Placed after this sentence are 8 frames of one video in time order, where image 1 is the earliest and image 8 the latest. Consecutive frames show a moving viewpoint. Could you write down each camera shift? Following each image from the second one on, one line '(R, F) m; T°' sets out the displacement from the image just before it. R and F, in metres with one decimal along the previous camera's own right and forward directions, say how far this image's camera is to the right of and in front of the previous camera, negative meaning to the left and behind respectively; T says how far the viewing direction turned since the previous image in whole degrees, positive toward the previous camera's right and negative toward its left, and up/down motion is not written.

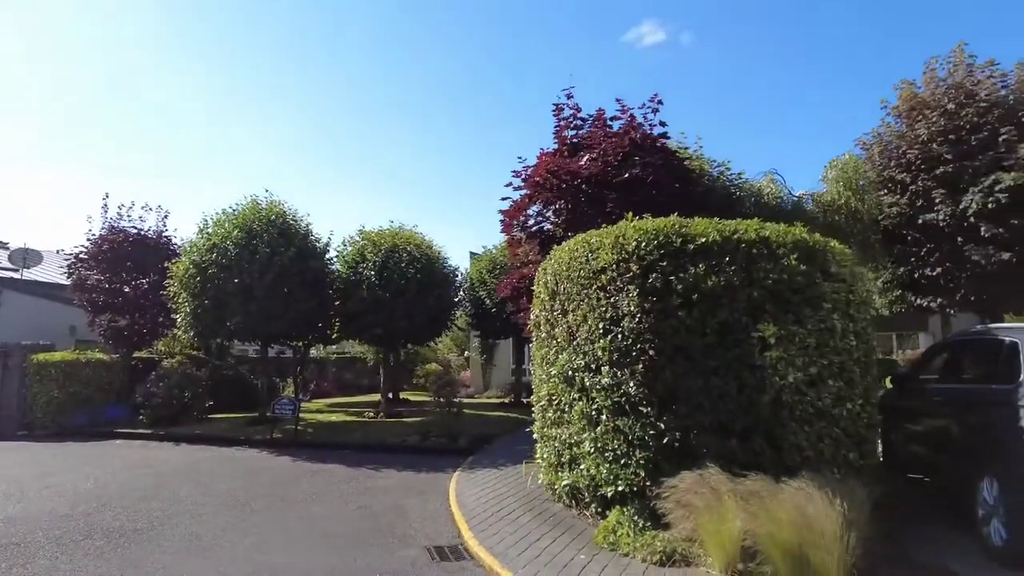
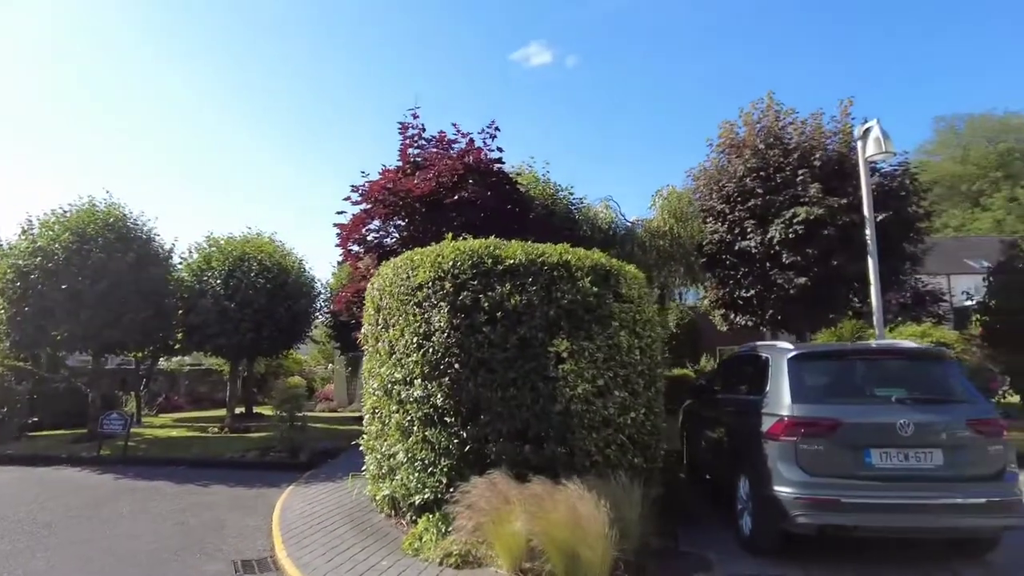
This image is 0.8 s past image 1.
(+0.7, -0.3) m; +10°
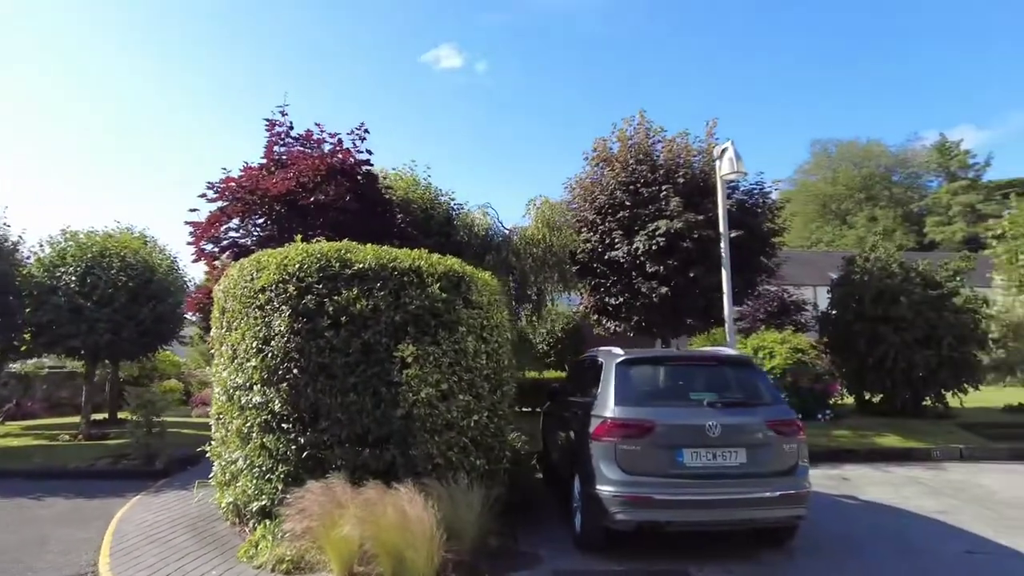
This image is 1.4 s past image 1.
(+0.6, -0.2) m; +8°
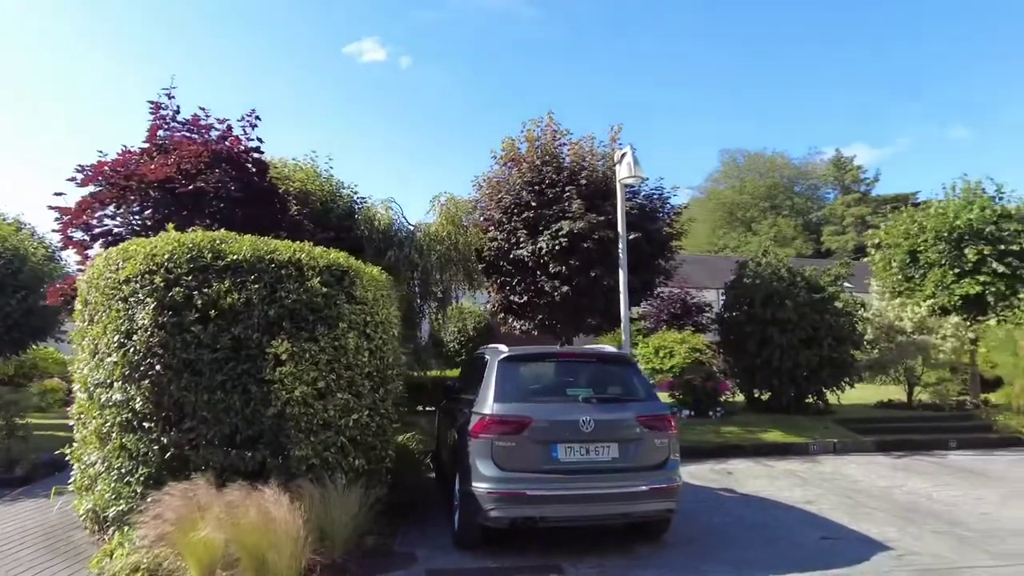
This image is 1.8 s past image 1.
(+0.4, 0.0) m; +7°
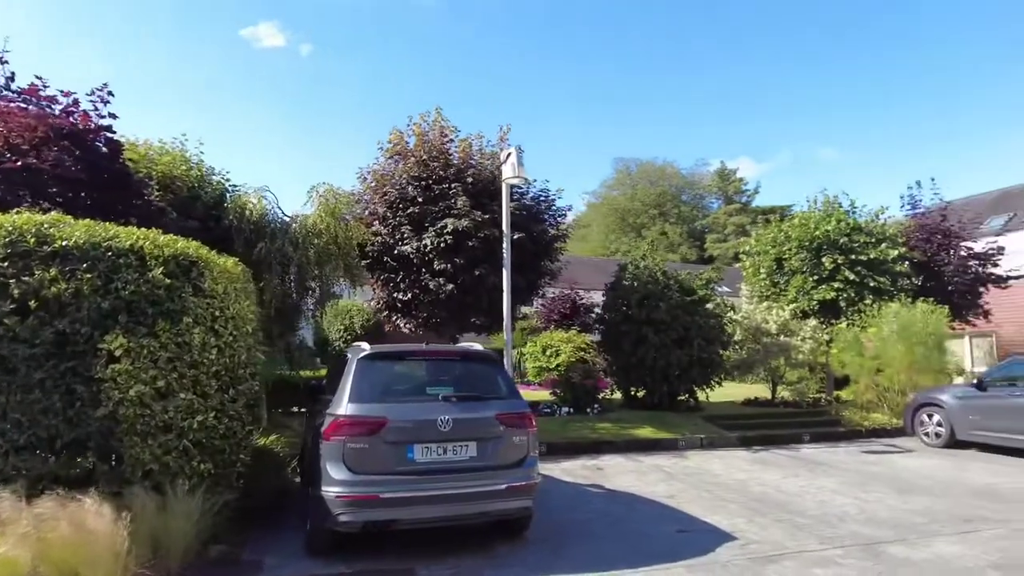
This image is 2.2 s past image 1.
(+0.3, +0.1) m; +9°
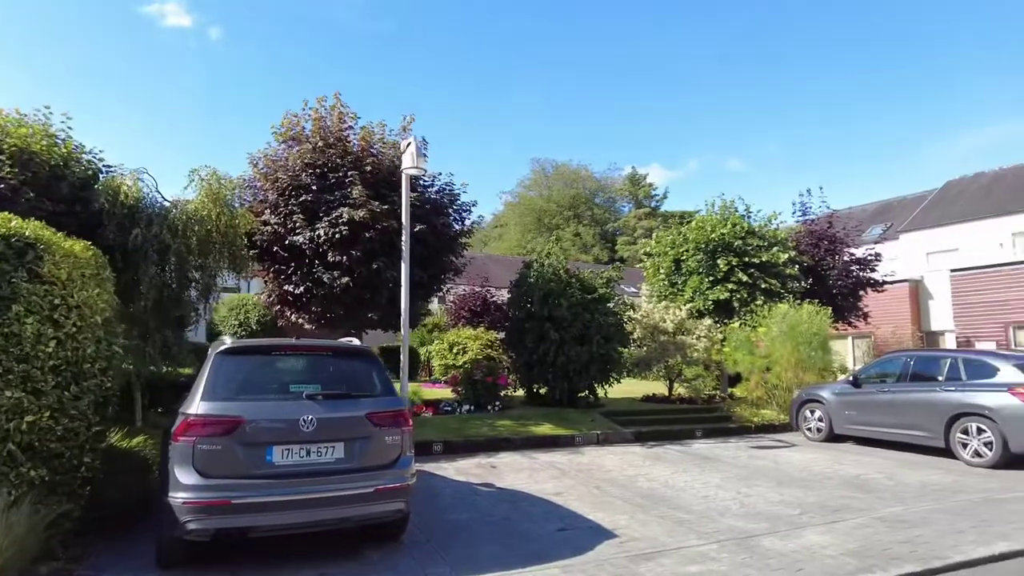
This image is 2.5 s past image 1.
(+0.3, +0.2) m; +7°
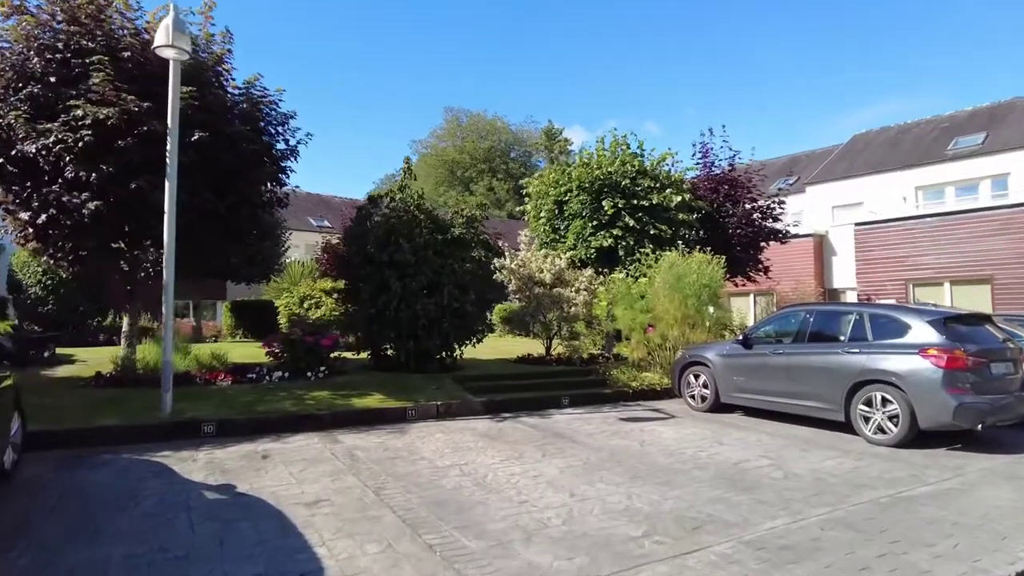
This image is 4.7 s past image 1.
(+1.6, +2.5) m; +7°
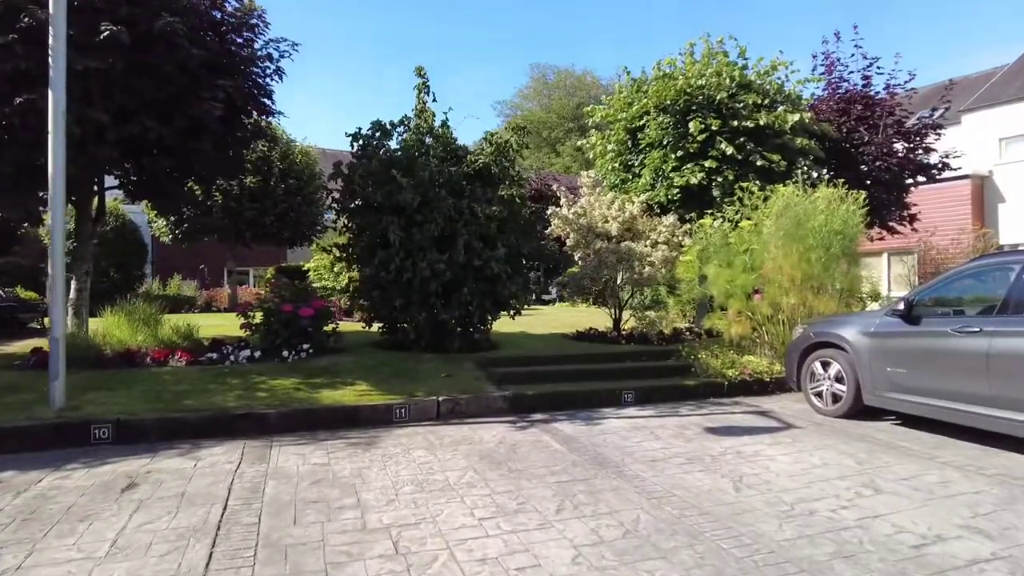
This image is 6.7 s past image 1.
(+0.7, +3.1) m; -9°
